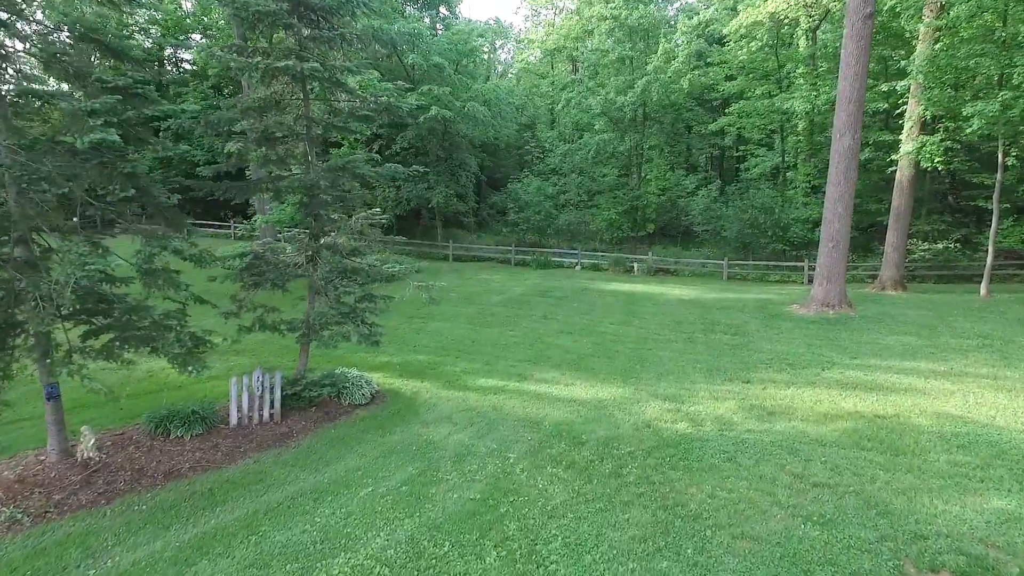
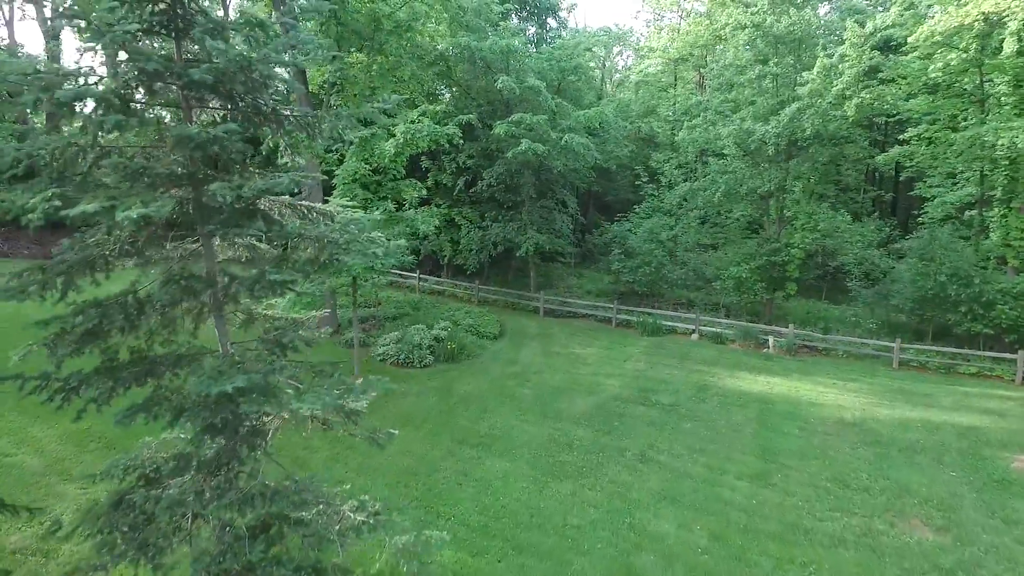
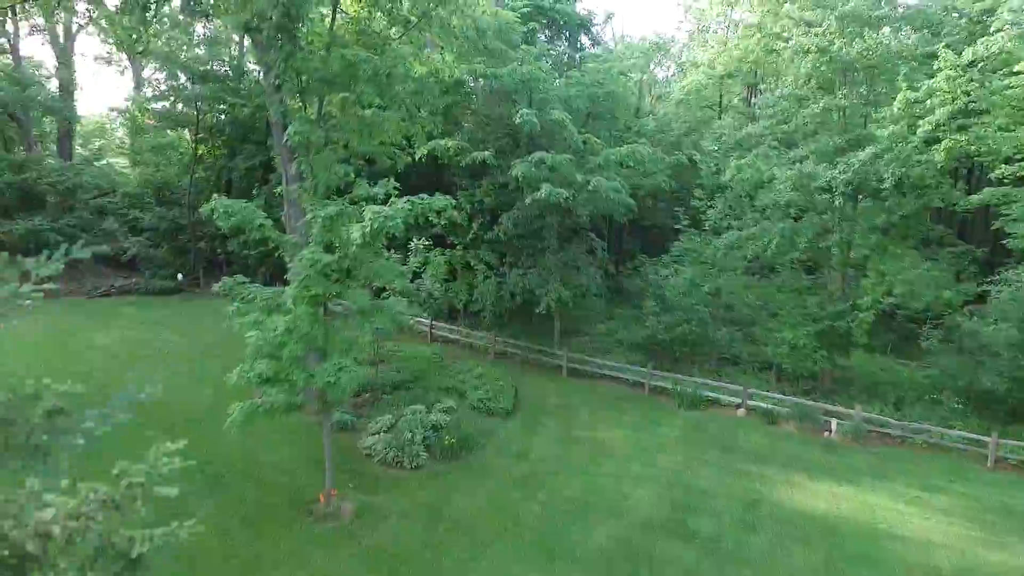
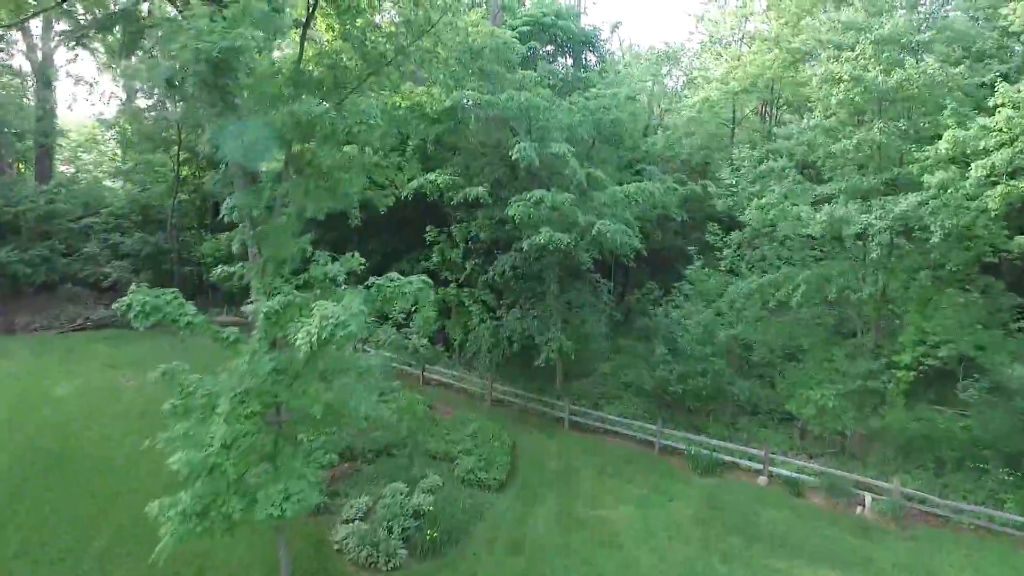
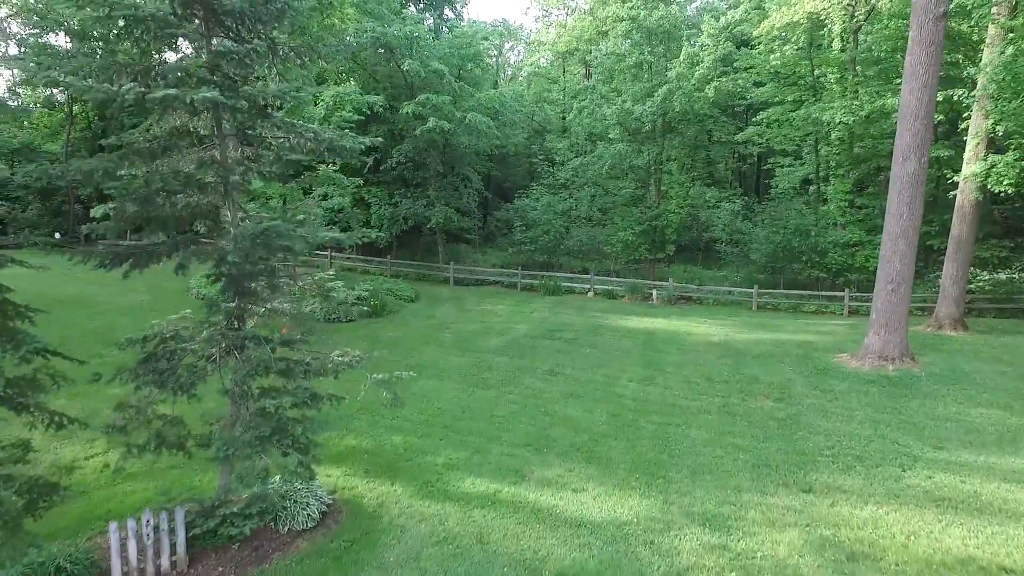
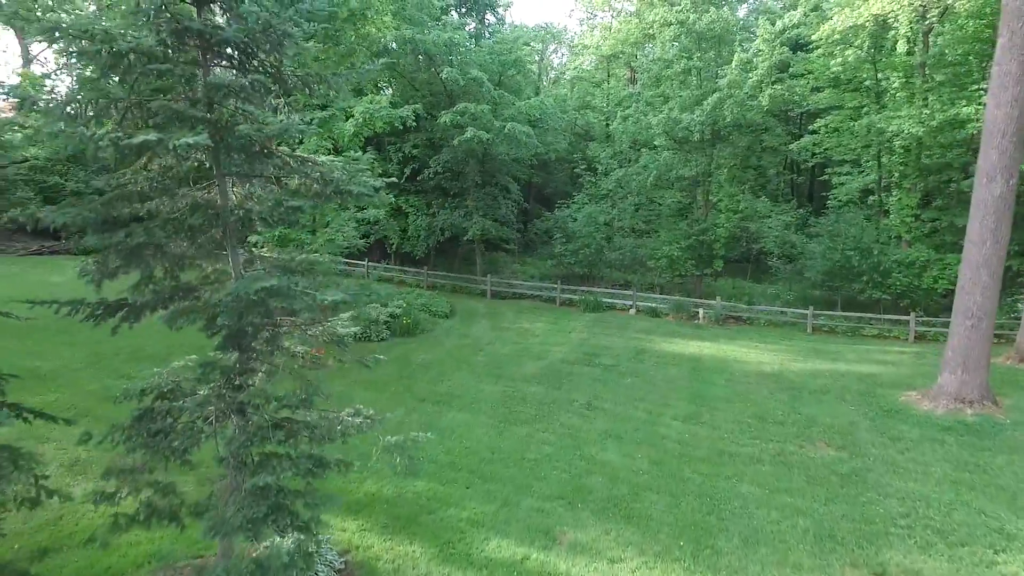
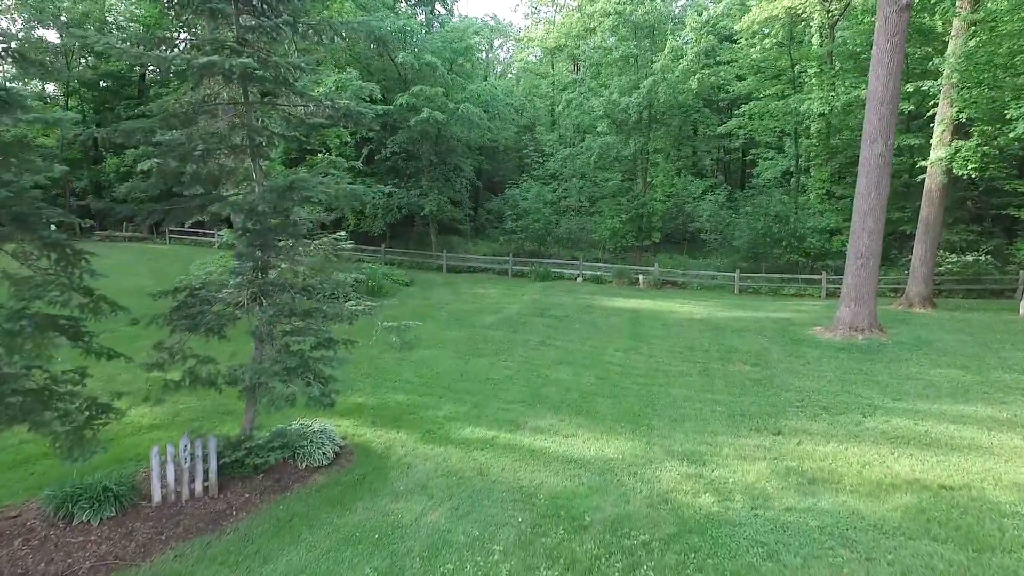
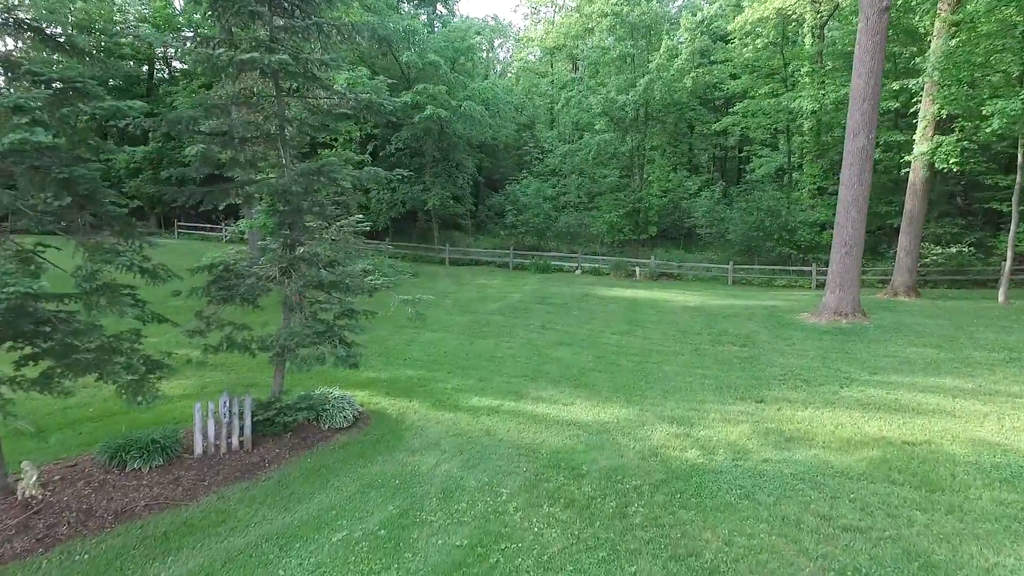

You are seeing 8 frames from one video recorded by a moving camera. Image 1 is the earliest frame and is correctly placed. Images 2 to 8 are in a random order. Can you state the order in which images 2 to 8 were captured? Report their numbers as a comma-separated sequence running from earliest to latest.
8, 7, 5, 6, 2, 3, 4
